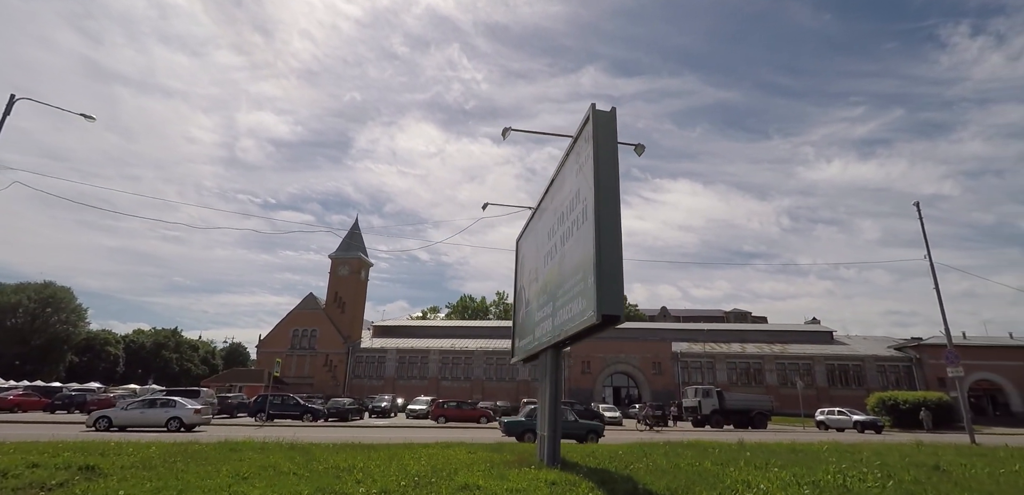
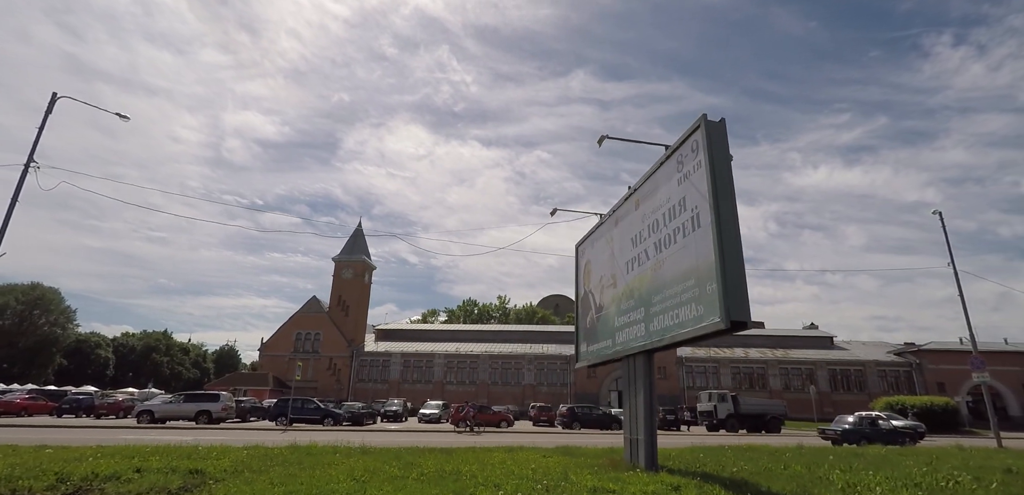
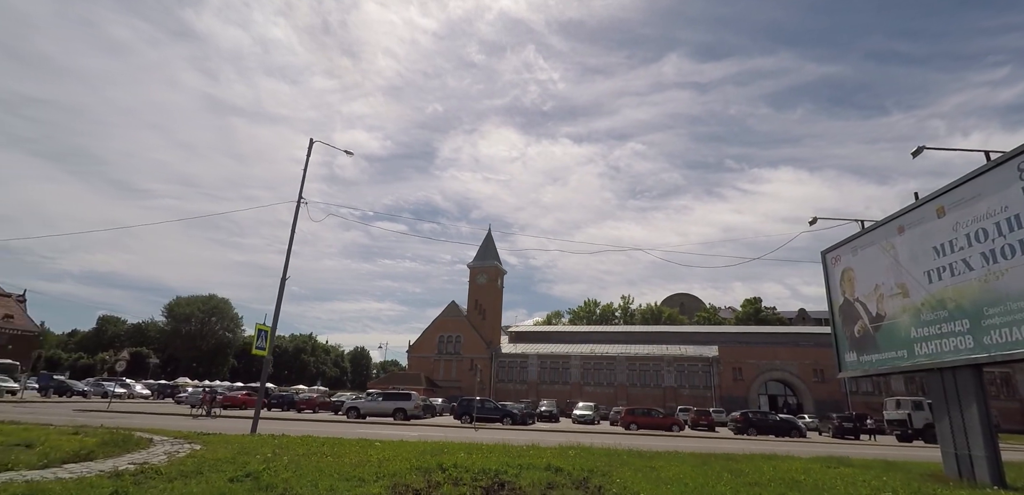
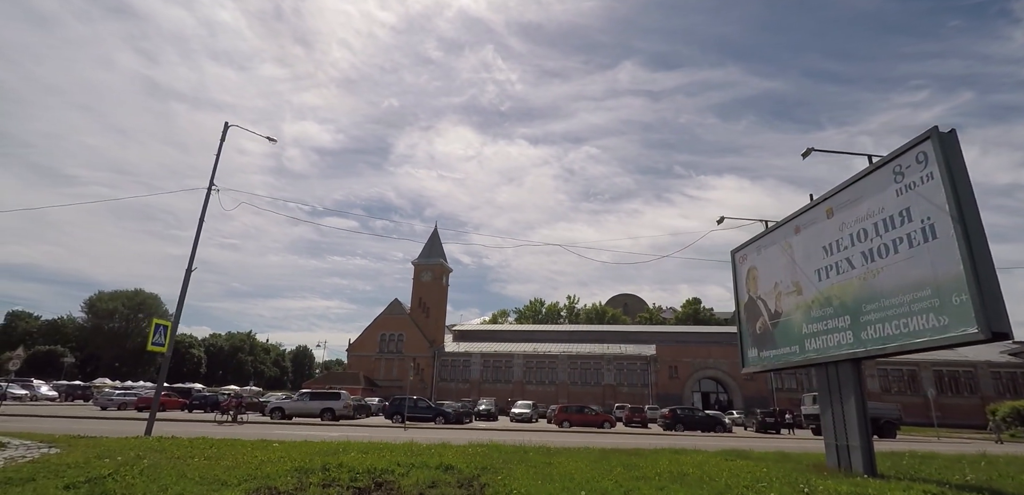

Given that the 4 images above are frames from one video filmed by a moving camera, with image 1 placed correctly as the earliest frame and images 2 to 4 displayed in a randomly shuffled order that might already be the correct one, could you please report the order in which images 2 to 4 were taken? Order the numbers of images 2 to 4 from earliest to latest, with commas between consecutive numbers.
2, 4, 3
